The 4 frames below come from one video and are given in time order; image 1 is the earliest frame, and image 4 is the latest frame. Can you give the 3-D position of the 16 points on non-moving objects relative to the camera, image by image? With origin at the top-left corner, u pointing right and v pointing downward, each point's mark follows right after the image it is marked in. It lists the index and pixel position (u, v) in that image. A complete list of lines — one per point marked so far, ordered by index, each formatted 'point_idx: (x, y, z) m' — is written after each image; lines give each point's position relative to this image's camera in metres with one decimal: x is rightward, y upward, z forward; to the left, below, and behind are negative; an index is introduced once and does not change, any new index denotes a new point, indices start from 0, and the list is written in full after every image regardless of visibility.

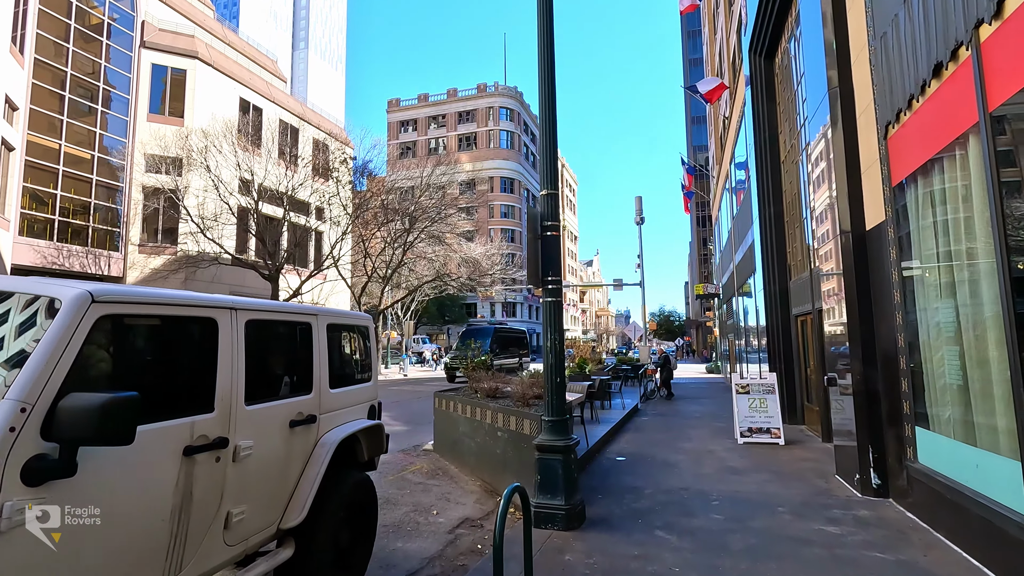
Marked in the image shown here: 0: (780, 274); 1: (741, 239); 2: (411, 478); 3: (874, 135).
0: (+6.0, +0.3, +11.9) m
1: (+8.2, +1.8, +19.0) m
2: (-1.4, -2.6, +7.2) m
3: (+4.0, +1.7, +5.8) m
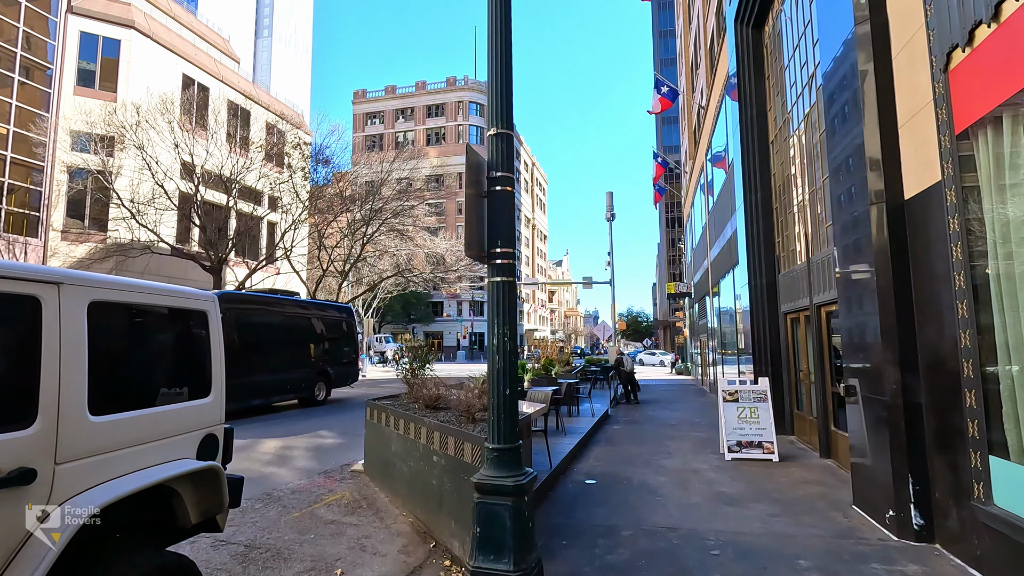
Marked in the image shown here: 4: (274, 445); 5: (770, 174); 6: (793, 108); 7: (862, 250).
0: (+5.2, +0.4, +10.7) m
1: (+6.9, +1.8, +17.9) m
2: (-2.0, -2.4, +5.6) m
3: (+3.5, +1.8, +4.5) m
4: (-4.0, -2.6, +8.9) m
5: (+5.3, +2.3, +10.9) m
6: (+5.0, +3.2, +9.5) m
7: (+3.5, +0.4, +5.2) m
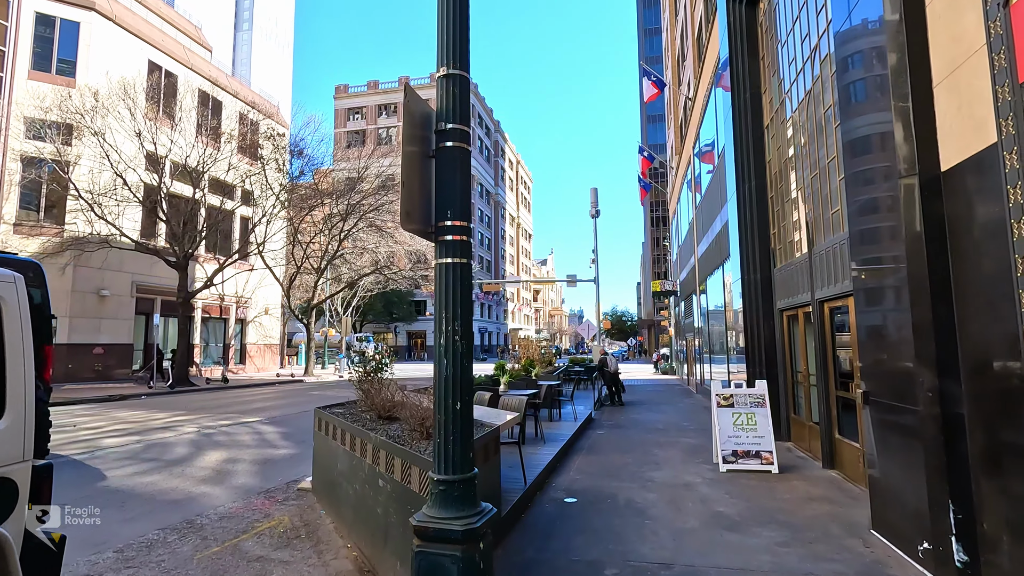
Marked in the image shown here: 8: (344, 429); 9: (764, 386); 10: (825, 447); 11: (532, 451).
0: (+4.7, +0.5, +10.0) m
1: (+6.3, +1.9, +17.2) m
2: (-2.3, -2.3, +4.6) m
3: (+3.2, +1.9, +3.7) m
4: (-4.4, -2.5, +7.9) m
5: (+4.8, +2.4, +10.2) m
6: (+4.6, +3.3, +8.8) m
7: (+3.1, +0.5, +4.5) m
8: (-1.7, -1.4, +5.3) m
9: (+3.6, -1.4, +7.7) m
10: (+4.3, -2.2, +7.4) m
11: (+0.3, -2.5, +8.2) m
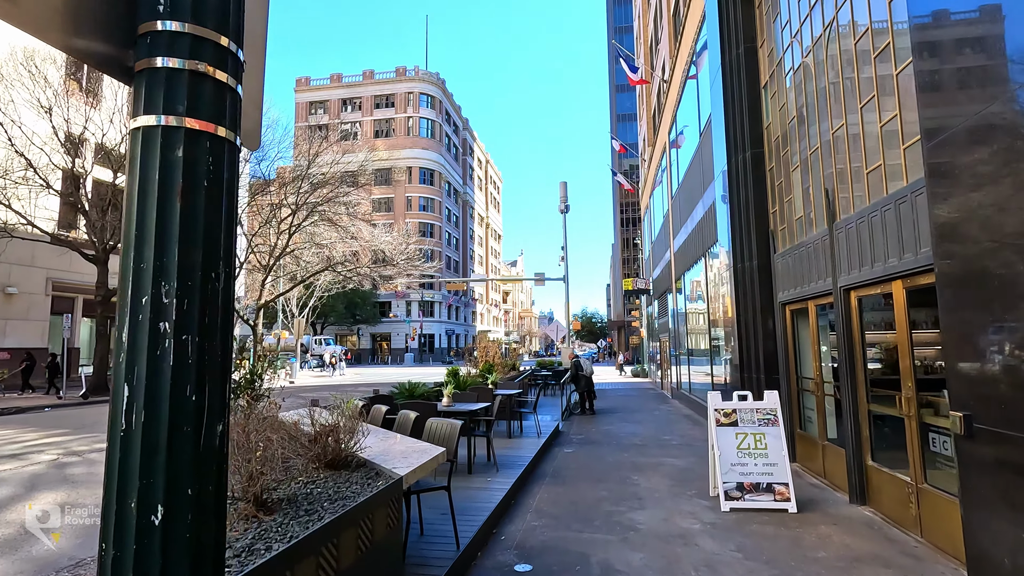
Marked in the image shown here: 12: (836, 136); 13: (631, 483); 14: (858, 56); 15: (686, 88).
0: (+3.9, +0.7, +8.4) m
1: (+5.1, +2.1, +15.7) m
2: (-2.8, -2.1, +2.6) m
3: (+2.7, +2.1, +2.0) m
4: (-5.1, -2.3, +5.8) m
5: (+4.0, +2.6, +8.6) m
6: (+3.9, +3.5, +7.2) m
7: (+2.7, +0.7, +2.8) m
8: (-2.2, -1.2, +3.3) m
9: (+3.0, -1.2, +6.0) m
10: (+3.7, -2.0, +5.7) m
11: (-0.4, -2.3, +6.3) m
12: (+3.8, +1.8, +6.2) m
13: (+1.5, -2.5, +6.9) m
14: (+3.7, +2.5, +5.8) m
15: (+5.3, +6.1, +16.2) m
